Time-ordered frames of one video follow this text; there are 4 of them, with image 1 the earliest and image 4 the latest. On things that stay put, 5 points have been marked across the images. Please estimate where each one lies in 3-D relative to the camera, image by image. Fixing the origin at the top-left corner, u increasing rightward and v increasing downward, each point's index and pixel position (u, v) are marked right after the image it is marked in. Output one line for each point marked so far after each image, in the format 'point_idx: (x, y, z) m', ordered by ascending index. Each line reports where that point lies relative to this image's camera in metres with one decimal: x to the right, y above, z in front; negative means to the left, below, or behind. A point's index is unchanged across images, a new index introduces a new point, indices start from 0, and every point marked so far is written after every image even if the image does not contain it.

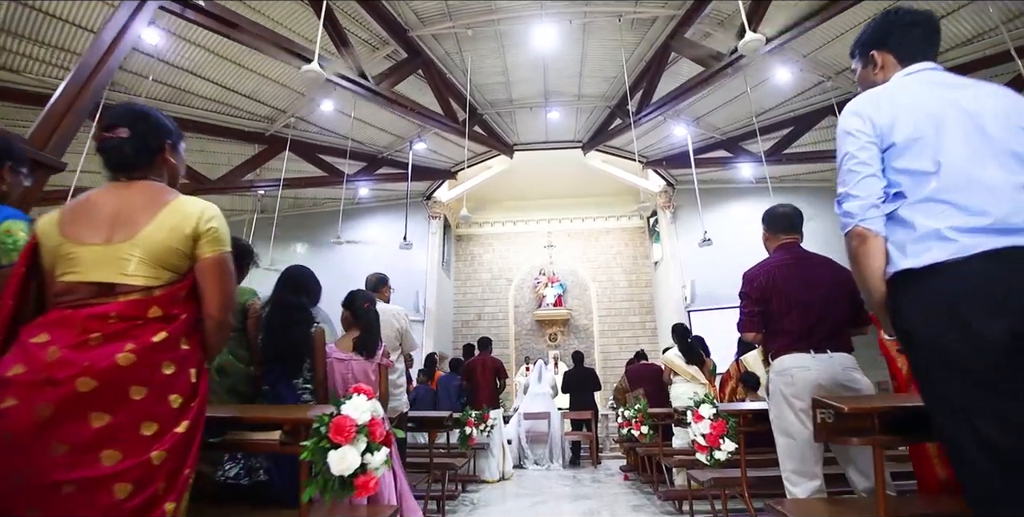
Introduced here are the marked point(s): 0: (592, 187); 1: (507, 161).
0: (+1.6, +1.4, +10.1) m
1: (-0.1, +1.8, +9.3) m
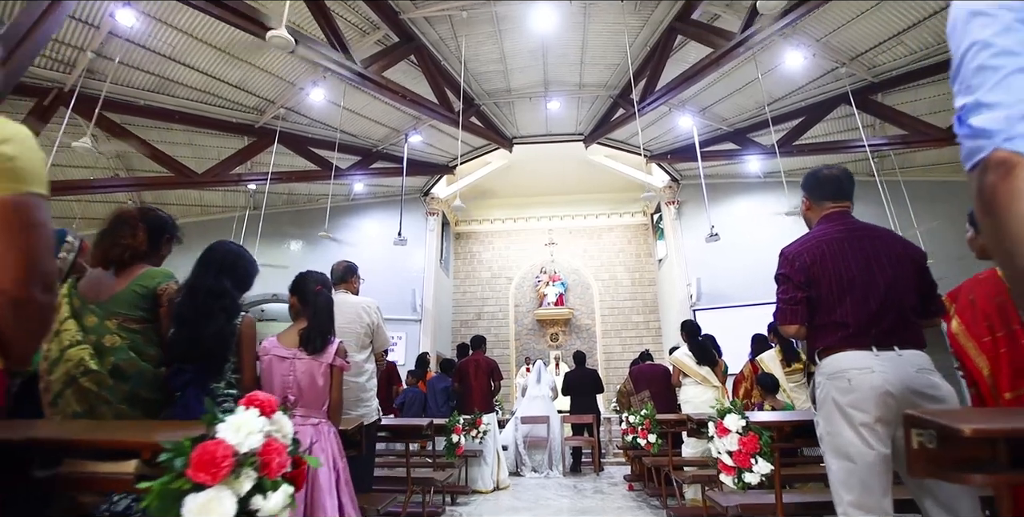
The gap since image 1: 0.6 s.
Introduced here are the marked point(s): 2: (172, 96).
0: (+1.6, +1.5, +9.9) m
1: (-0.1, +1.8, +9.0) m
2: (-3.6, +1.7, +5.4) m
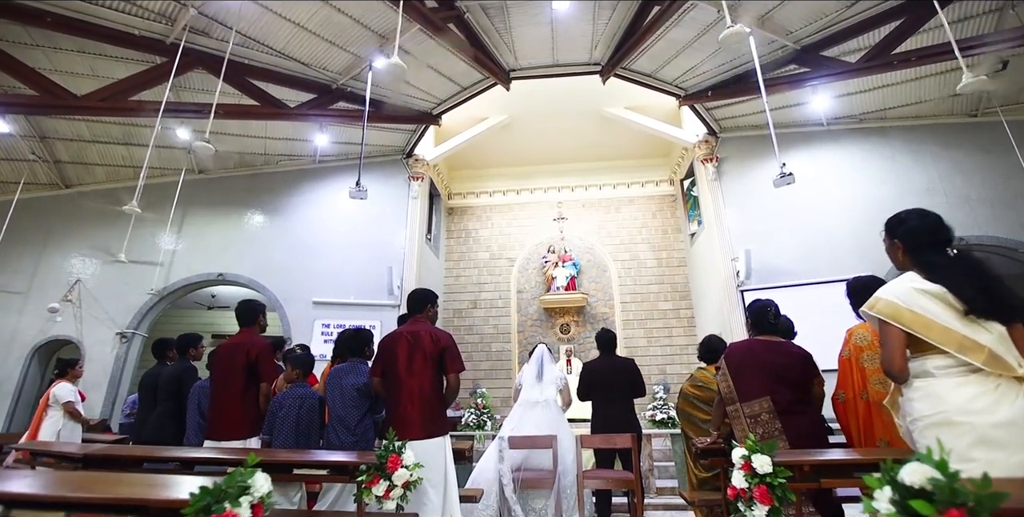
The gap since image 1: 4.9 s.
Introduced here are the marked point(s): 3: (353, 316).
0: (+1.6, +1.8, +8.3) m
1: (-0.1, +2.2, +7.5) m
2: (-3.6, +2.1, +3.9) m
3: (-2.0, -0.7, +6.5) m
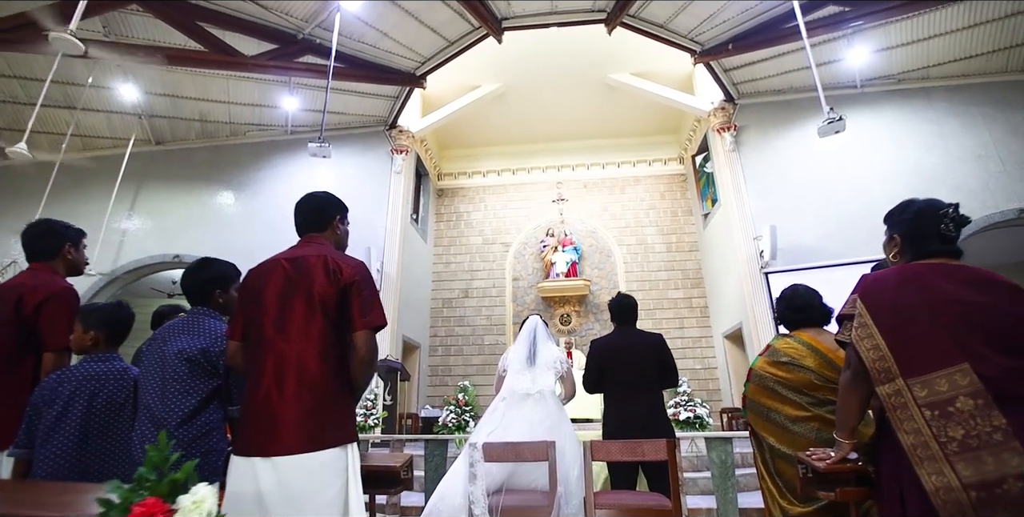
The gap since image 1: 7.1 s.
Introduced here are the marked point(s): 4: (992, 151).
0: (+1.5, +2.1, +7.6) m
1: (-0.2, +2.4, +6.8) m
2: (-3.7, +2.3, +3.2) m
3: (-2.1, -0.5, +5.8) m
4: (+4.7, +1.0, +5.0) m
